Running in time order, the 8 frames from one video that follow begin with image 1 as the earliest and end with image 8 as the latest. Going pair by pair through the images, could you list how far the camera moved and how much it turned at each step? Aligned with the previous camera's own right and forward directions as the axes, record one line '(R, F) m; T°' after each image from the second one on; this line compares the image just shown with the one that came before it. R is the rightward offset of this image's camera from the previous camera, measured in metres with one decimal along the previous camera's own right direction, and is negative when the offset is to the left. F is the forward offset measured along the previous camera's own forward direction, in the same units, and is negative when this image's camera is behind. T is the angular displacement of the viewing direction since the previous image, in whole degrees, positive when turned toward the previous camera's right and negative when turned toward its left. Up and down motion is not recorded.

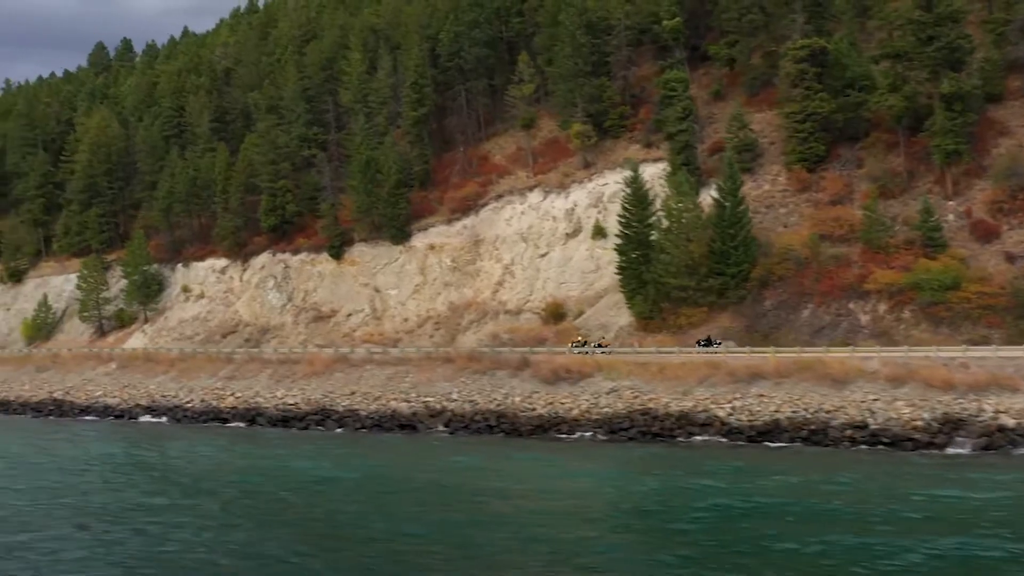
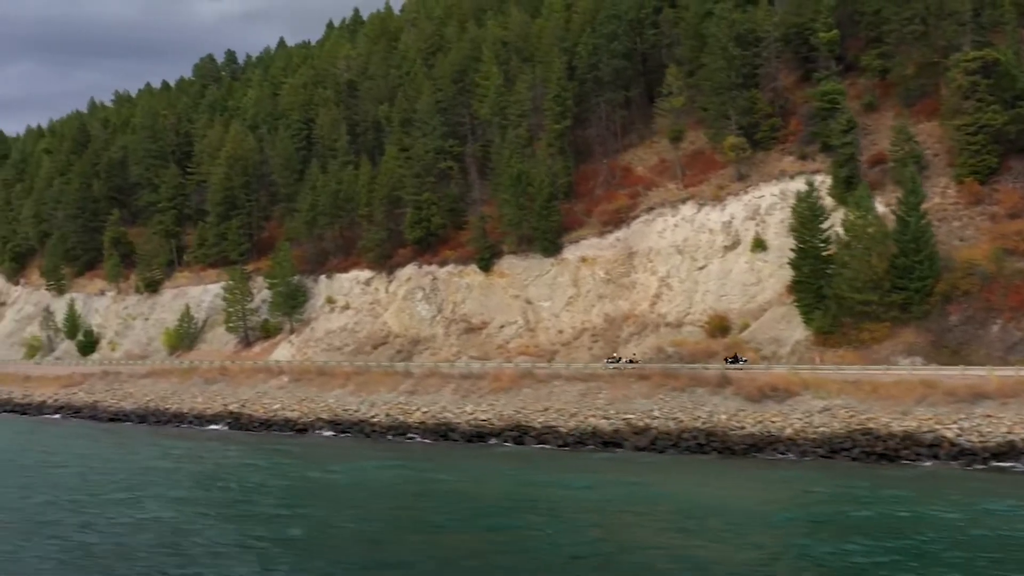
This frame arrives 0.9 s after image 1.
(-2.8, -0.4) m; -3°
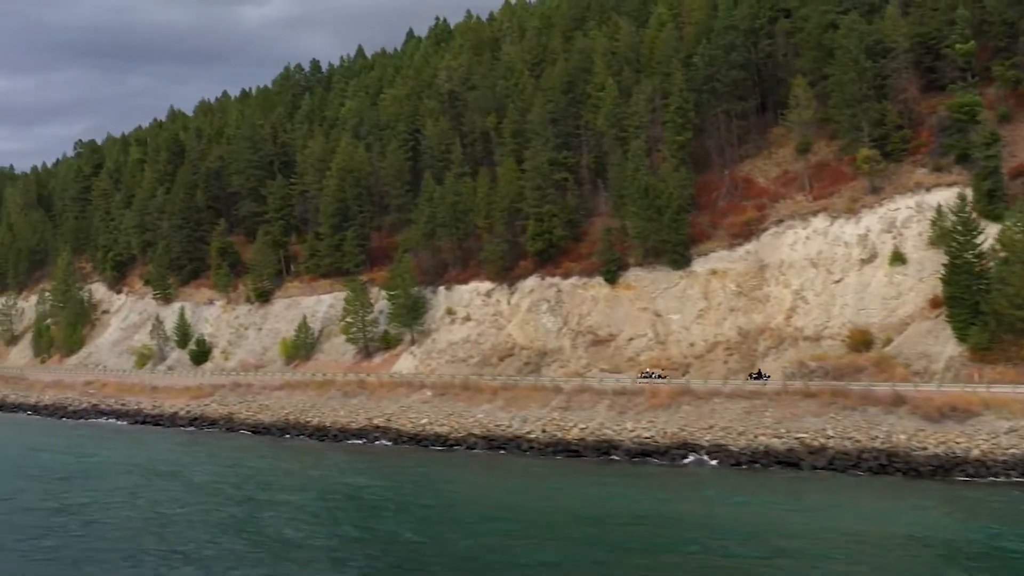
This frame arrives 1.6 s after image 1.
(-2.6, -0.4) m; -2°
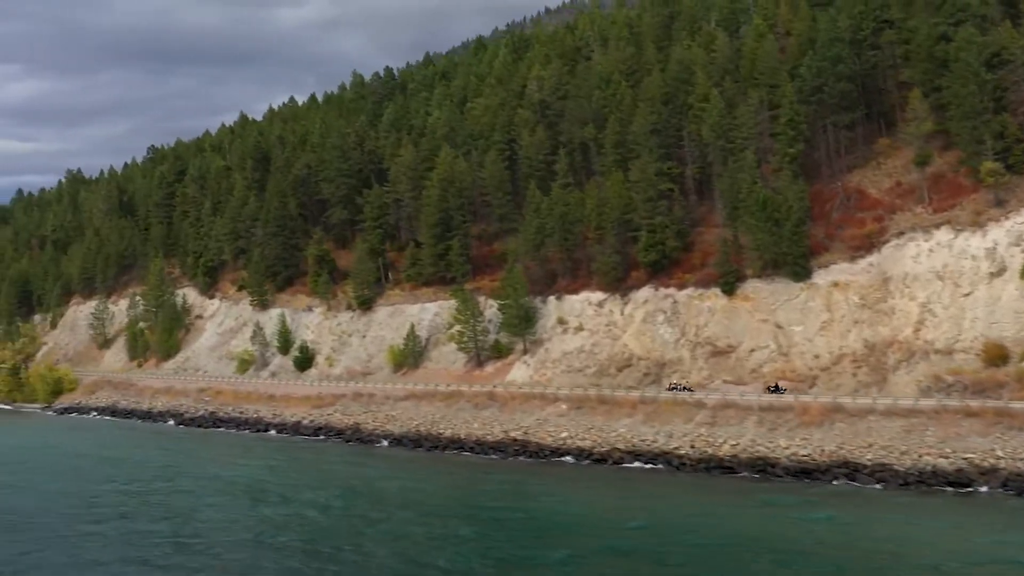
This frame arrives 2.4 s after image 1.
(-2.9, -0.8) m; -2°
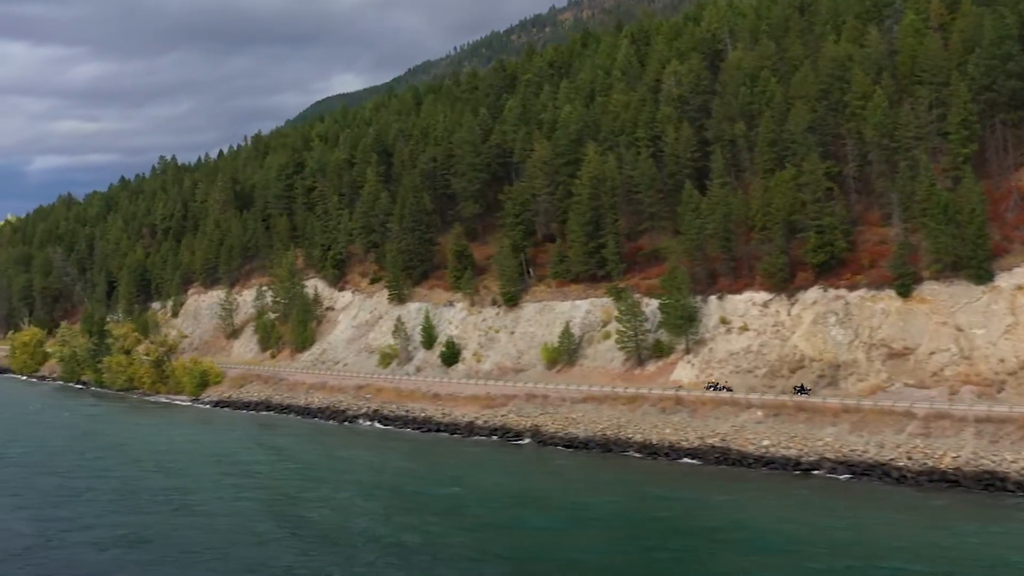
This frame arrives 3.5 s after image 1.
(-4.1, -0.6) m; -3°
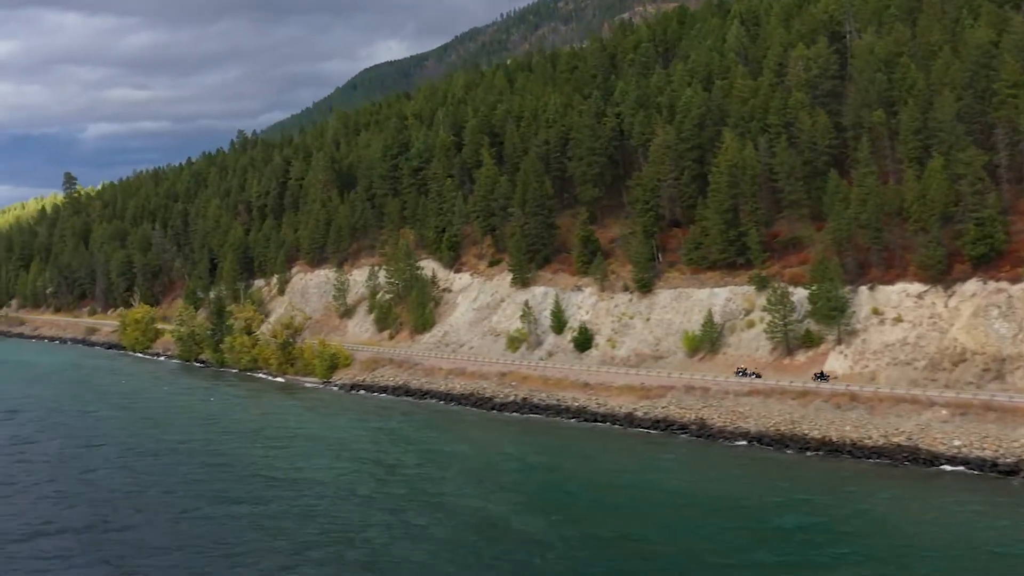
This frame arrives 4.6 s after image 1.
(-4.1, -0.7) m; -2°
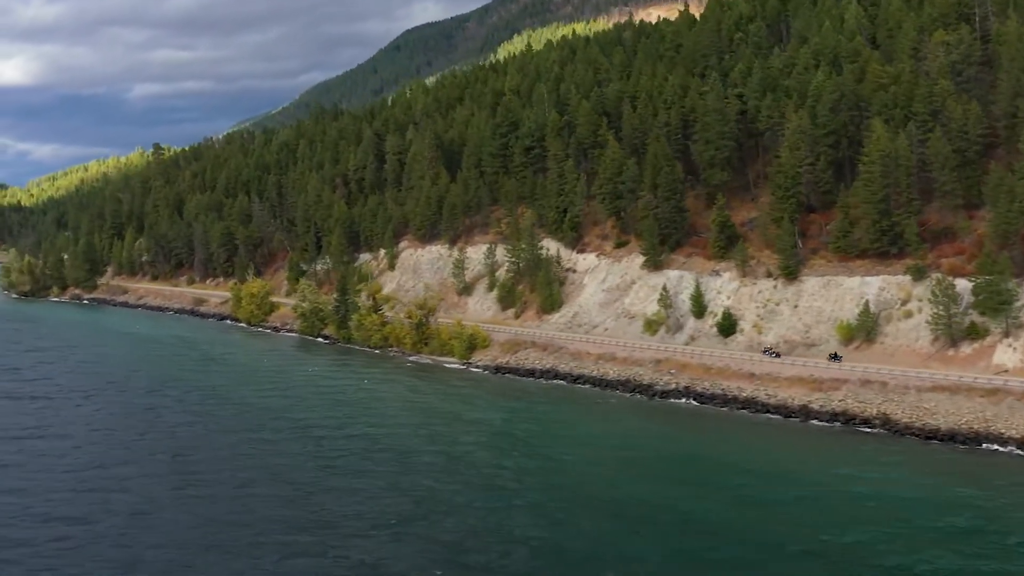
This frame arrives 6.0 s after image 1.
(-5.3, -1.2) m; -2°
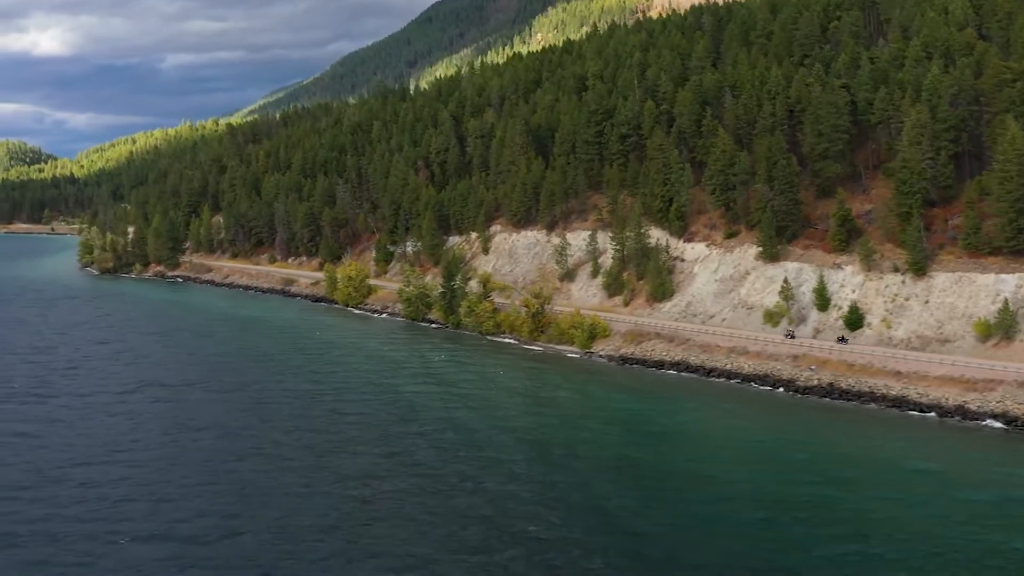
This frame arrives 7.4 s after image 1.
(-5.3, -1.4) m; -2°
